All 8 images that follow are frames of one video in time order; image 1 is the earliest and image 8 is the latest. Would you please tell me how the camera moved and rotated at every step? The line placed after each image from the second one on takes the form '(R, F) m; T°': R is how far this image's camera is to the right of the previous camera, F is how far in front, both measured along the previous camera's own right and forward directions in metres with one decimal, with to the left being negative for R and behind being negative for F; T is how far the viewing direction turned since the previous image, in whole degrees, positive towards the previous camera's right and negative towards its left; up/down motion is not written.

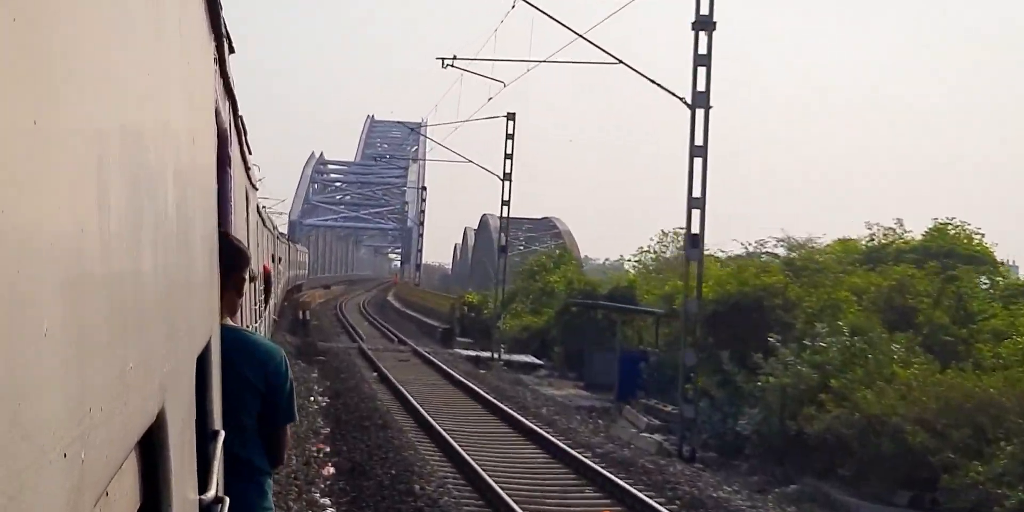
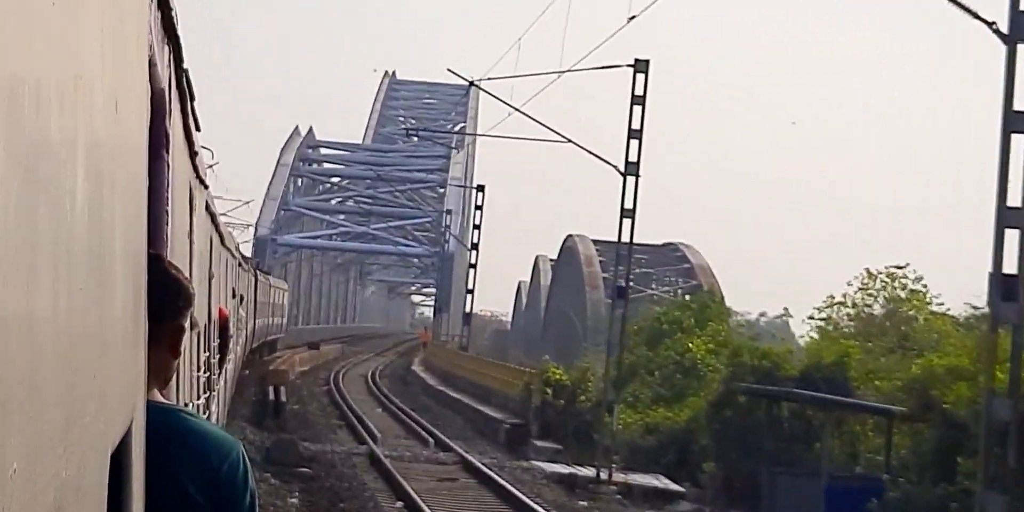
(-1.6, +11.4) m; +1°
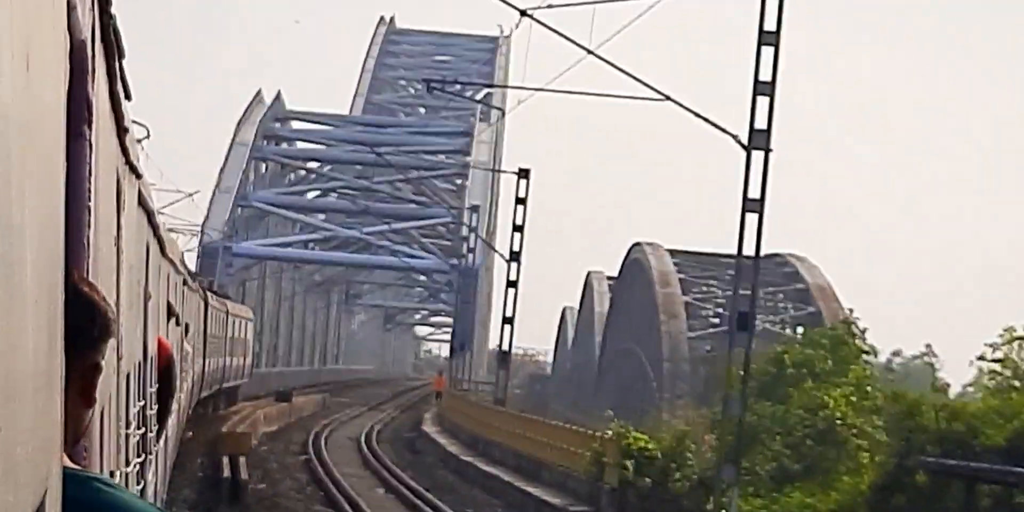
(-0.8, +5.2) m; +2°
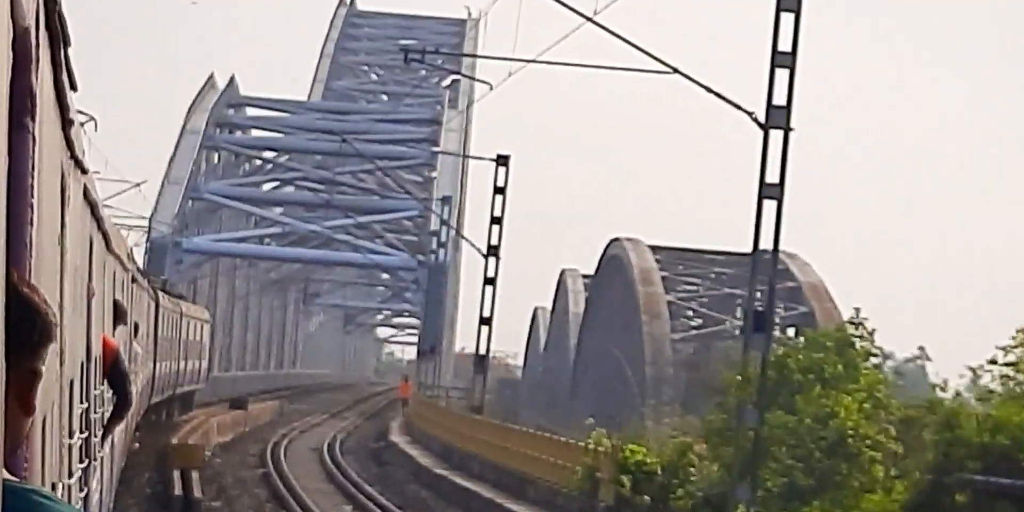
(-0.2, +0.9) m; +2°
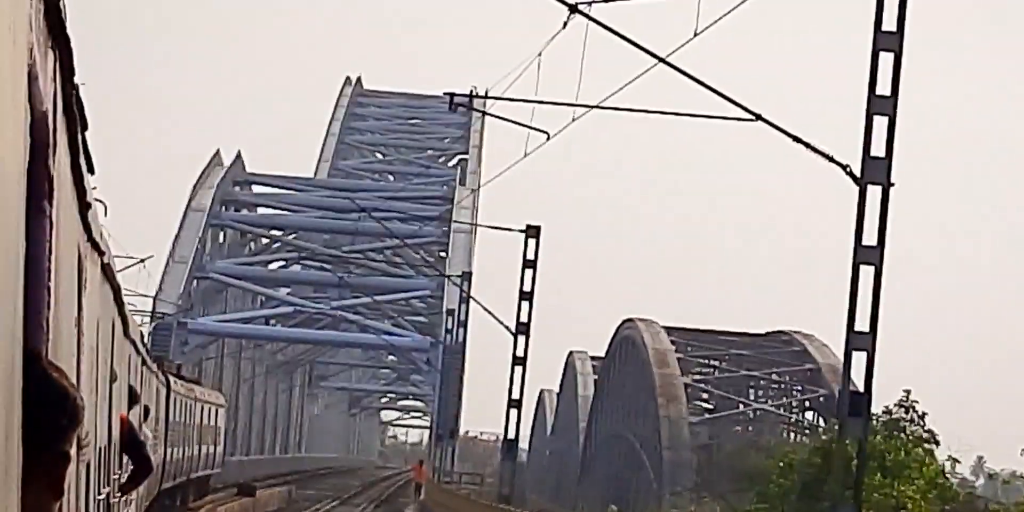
(-0.3, +0.3) m; +1°
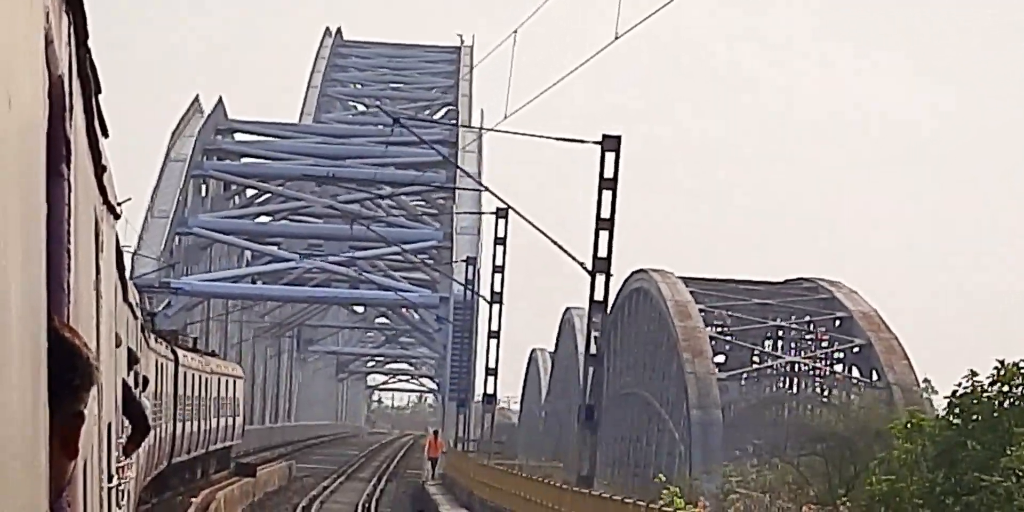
(-0.8, +1.0) m; +4°
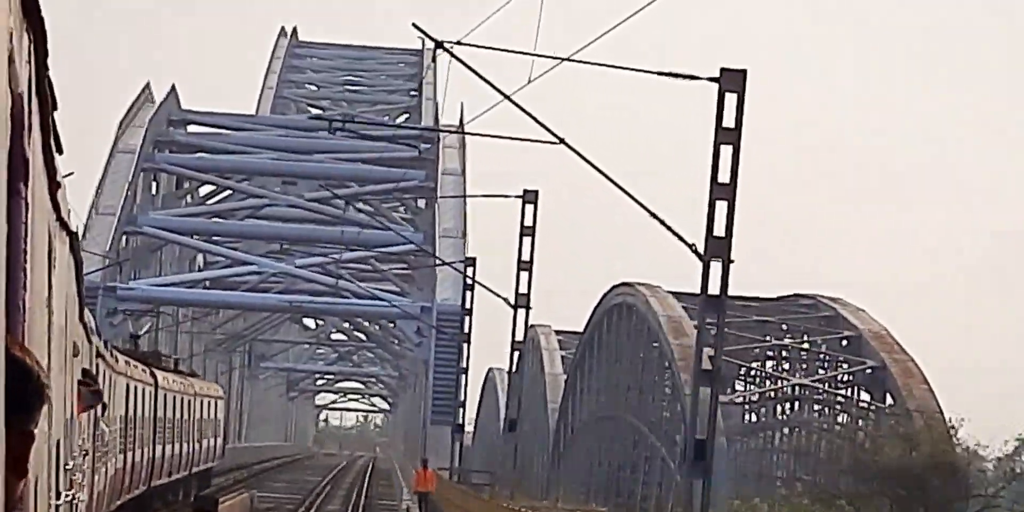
(-0.8, +1.1) m; +5°
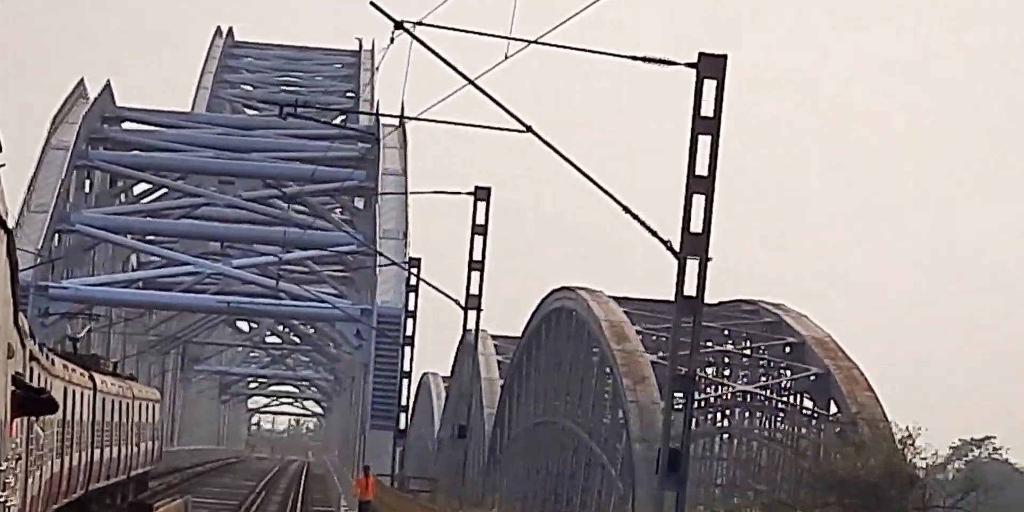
(-0.2, +0.2) m; +3°
